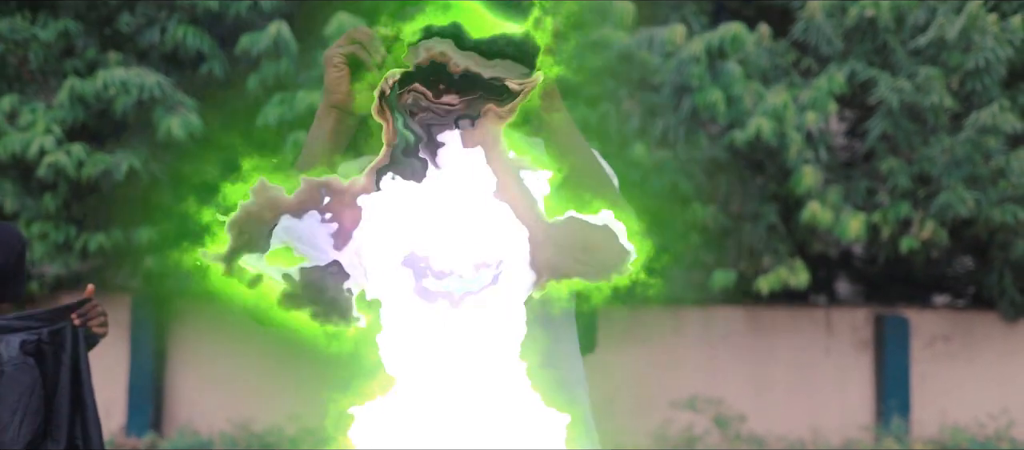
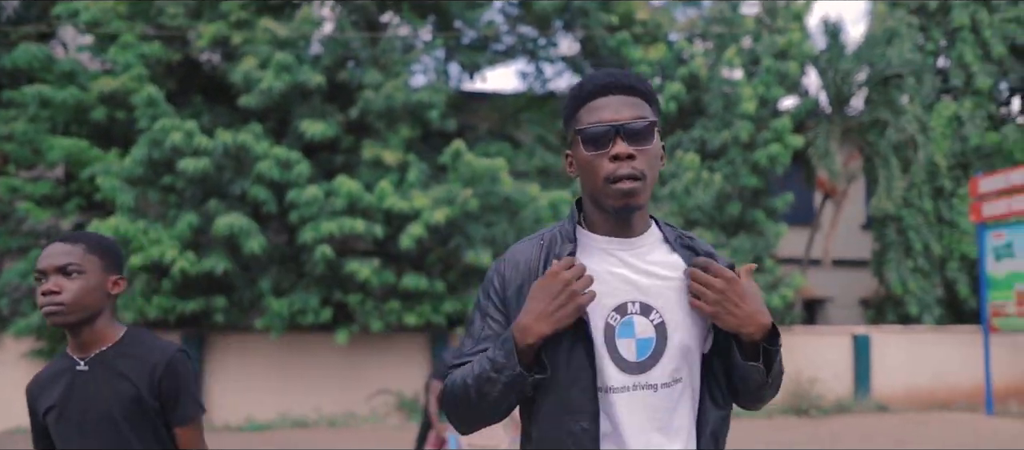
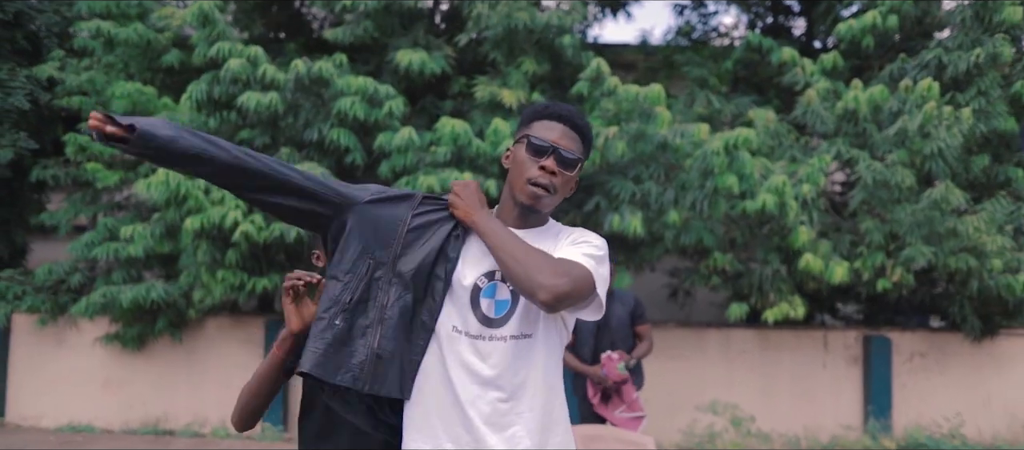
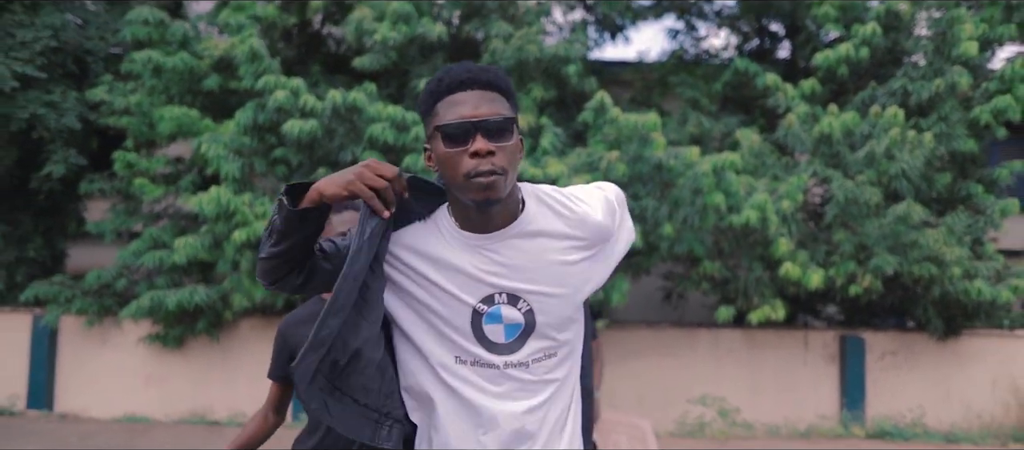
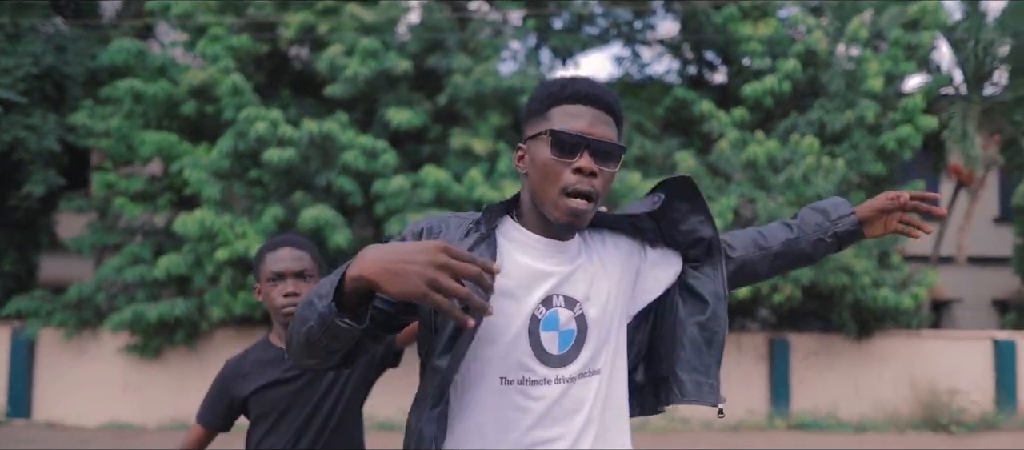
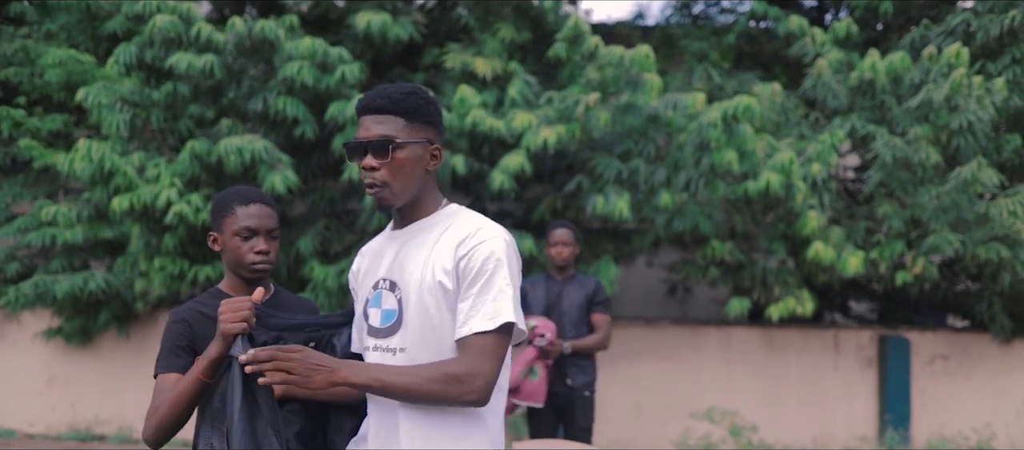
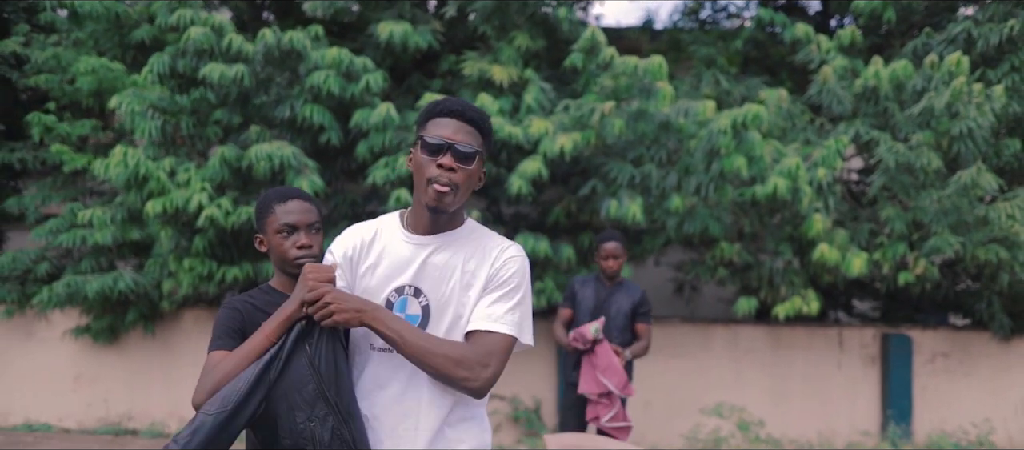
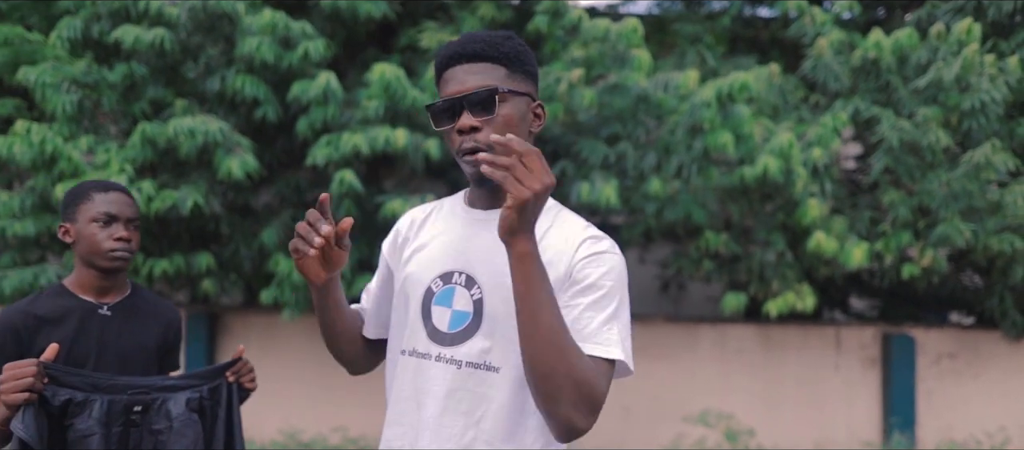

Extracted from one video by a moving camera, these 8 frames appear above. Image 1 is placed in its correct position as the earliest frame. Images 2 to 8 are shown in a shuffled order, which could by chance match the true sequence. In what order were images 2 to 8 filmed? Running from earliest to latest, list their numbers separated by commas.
8, 6, 7, 3, 4, 5, 2
